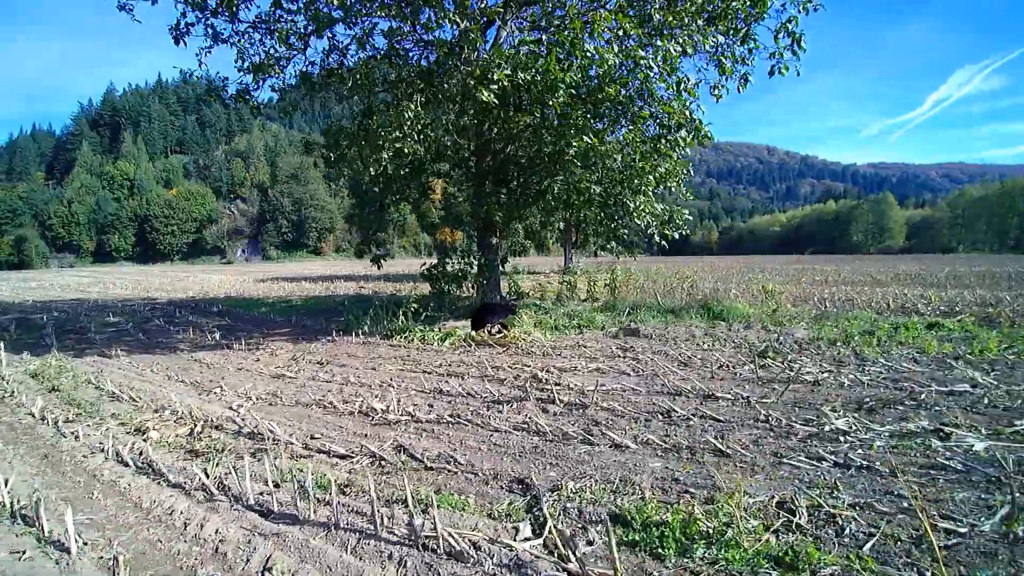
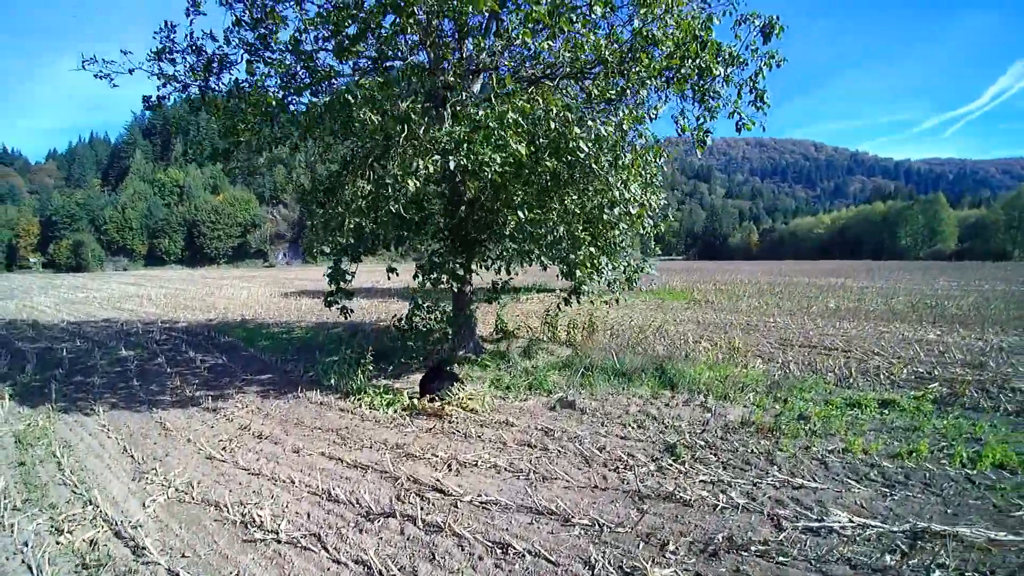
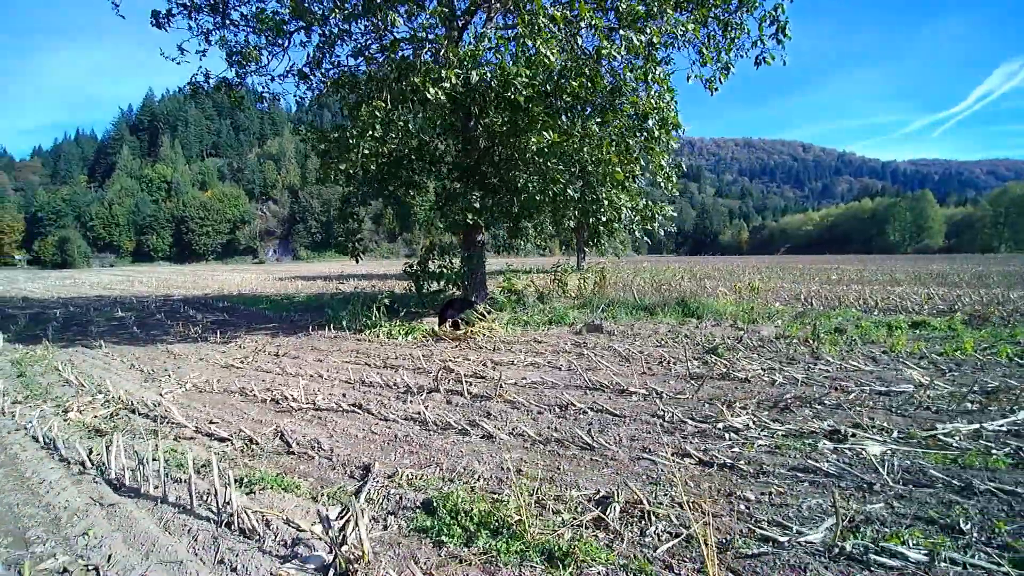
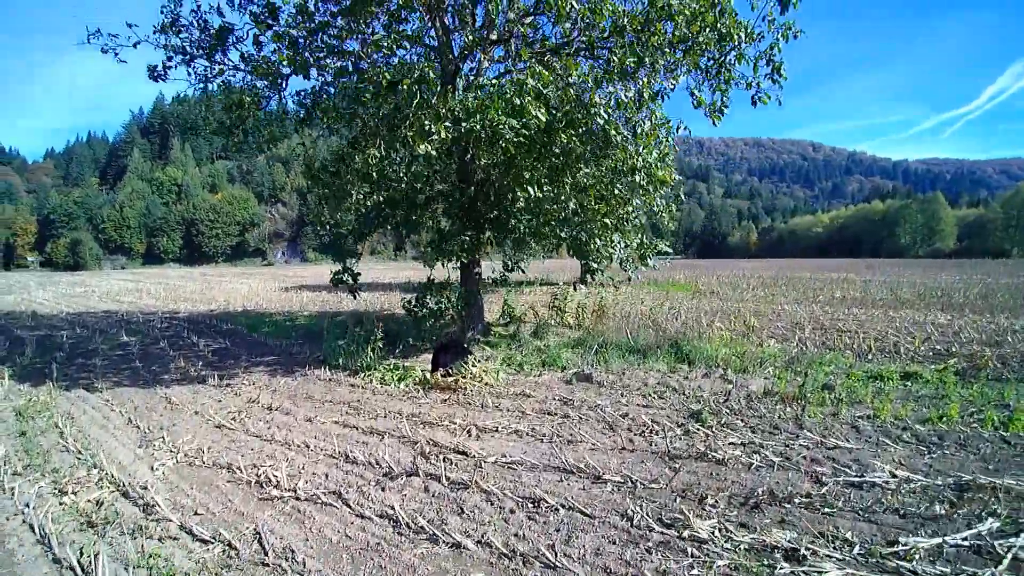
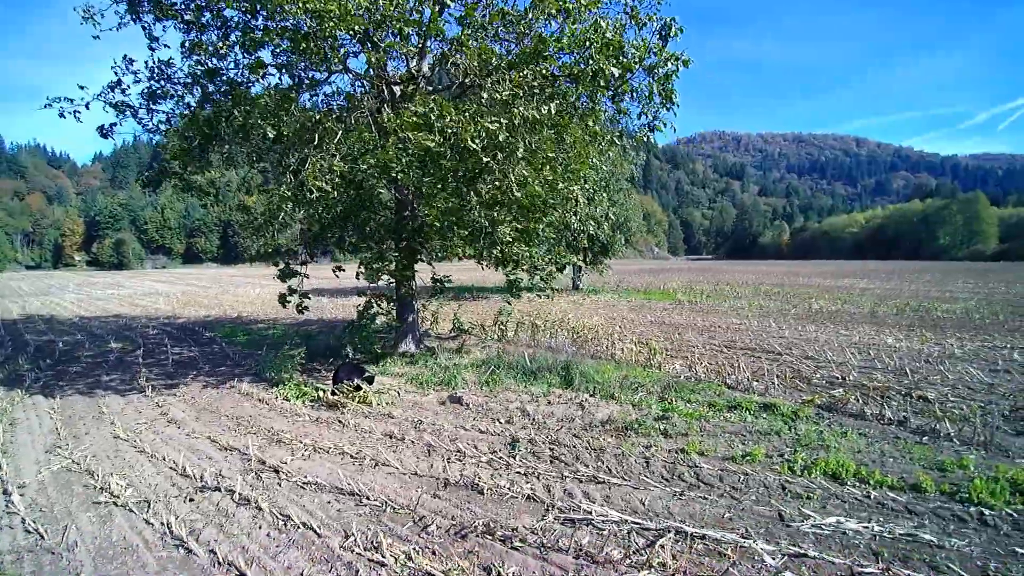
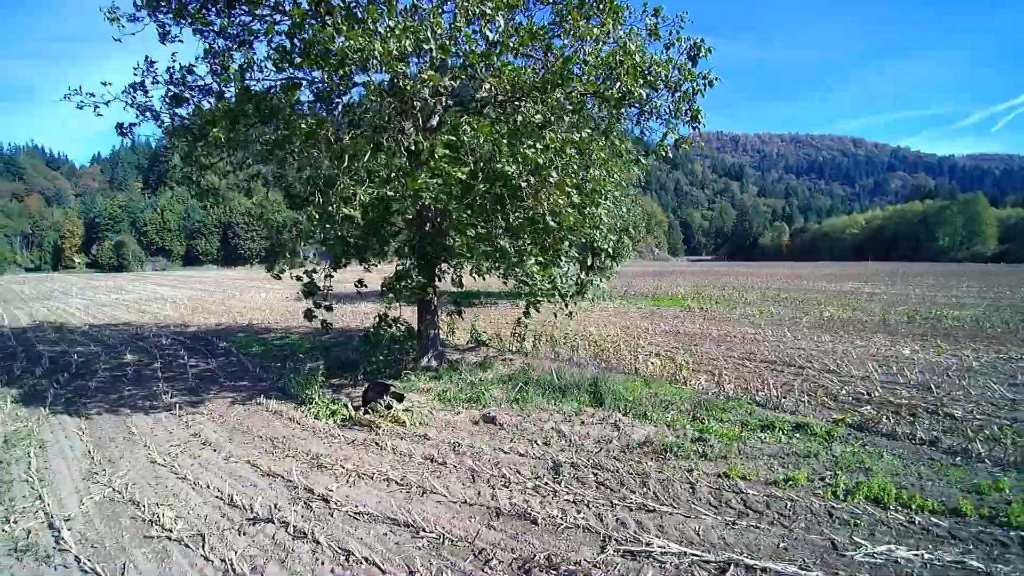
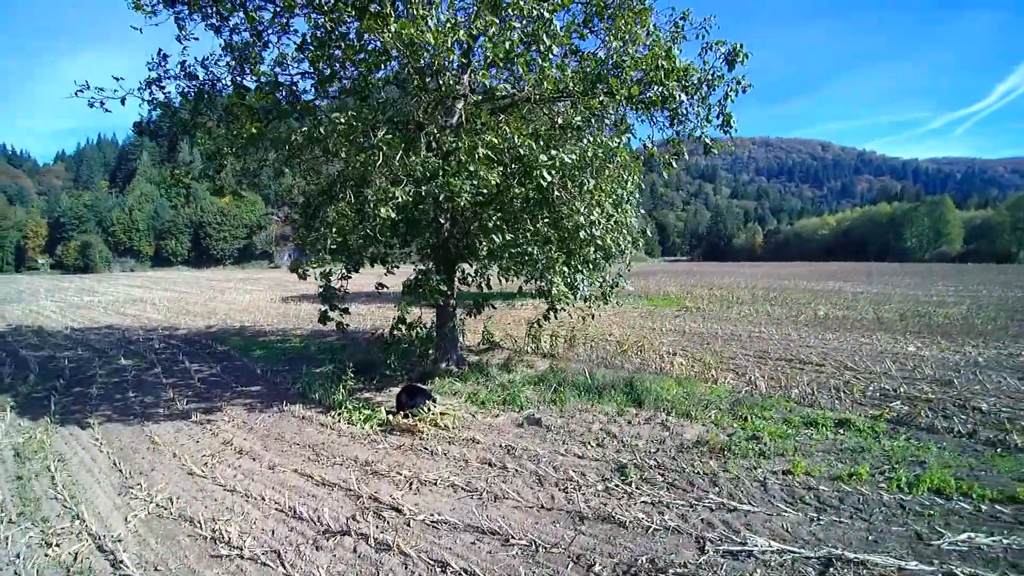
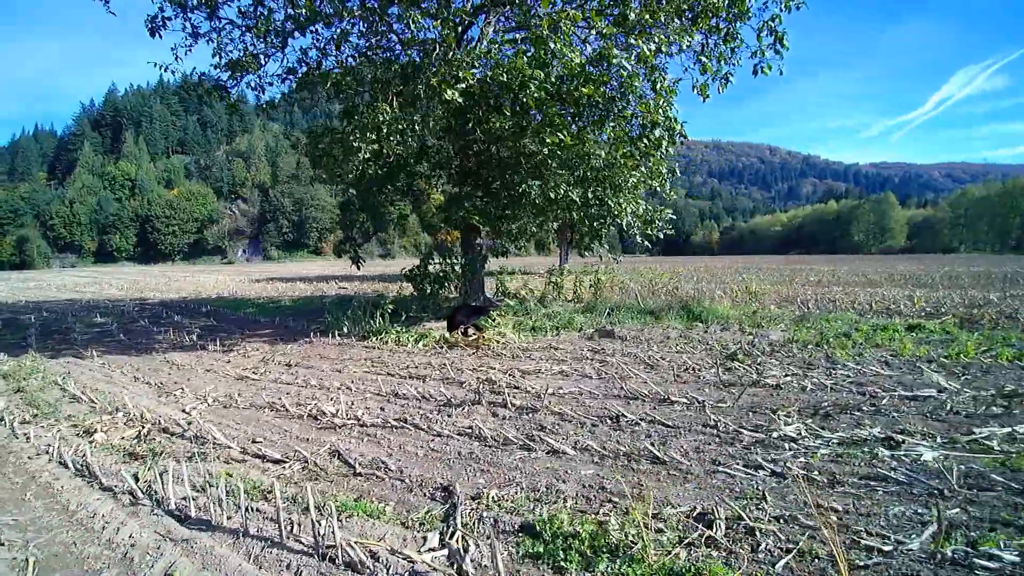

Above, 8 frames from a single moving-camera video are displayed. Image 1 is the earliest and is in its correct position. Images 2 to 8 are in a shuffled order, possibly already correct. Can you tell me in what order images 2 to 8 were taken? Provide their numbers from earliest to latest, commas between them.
8, 3, 4, 2, 7, 6, 5
